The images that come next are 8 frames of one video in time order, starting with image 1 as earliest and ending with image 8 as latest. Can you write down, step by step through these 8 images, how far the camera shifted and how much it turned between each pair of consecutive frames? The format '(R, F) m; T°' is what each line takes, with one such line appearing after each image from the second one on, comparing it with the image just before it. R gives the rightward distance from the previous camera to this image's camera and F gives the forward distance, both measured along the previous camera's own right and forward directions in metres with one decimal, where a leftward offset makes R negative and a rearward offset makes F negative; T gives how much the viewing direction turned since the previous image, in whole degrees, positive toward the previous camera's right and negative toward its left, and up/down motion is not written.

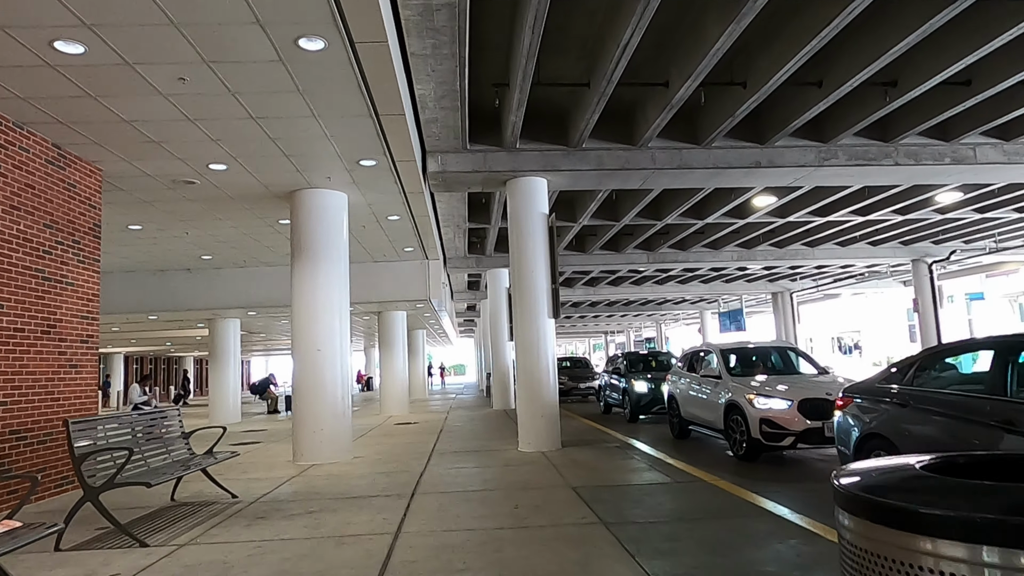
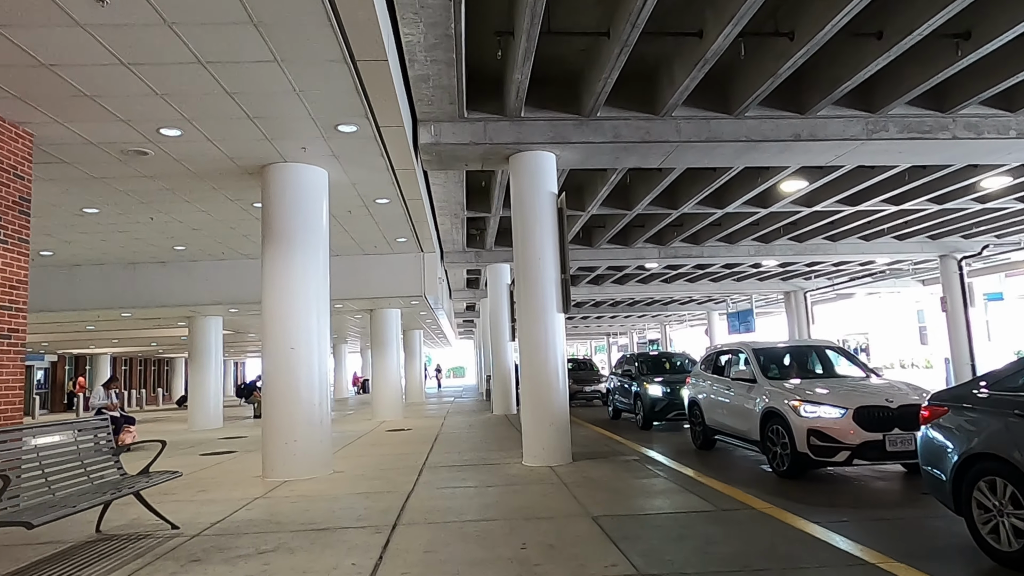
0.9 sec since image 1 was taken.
(-0.1, +1.4) m; 0°
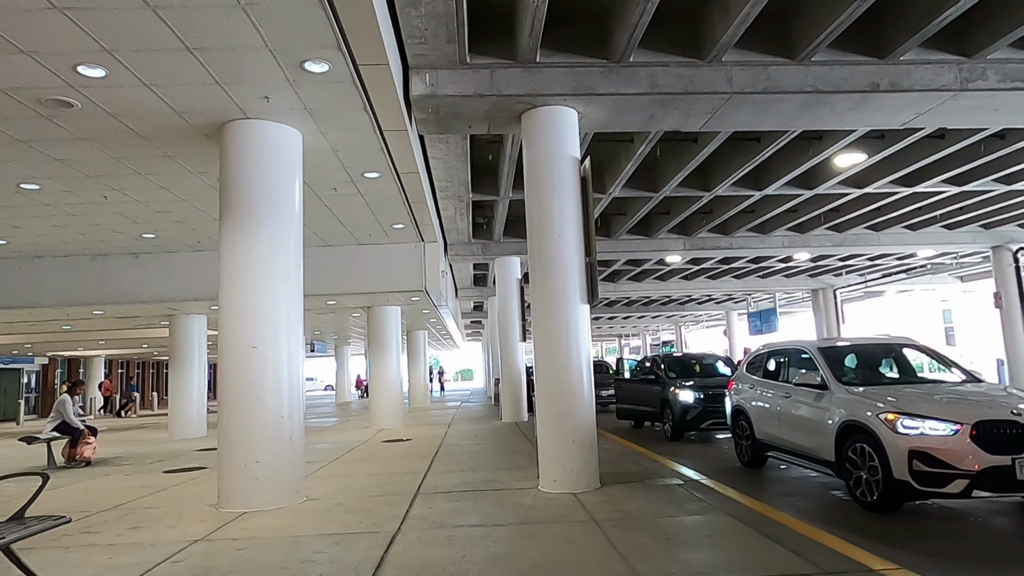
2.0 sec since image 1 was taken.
(-0.1, +1.8) m; -1°
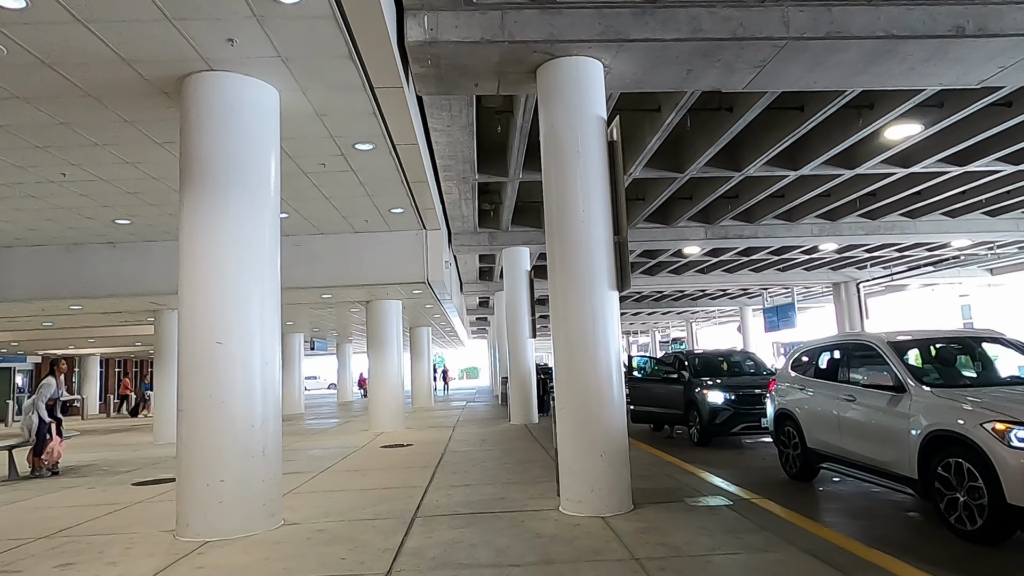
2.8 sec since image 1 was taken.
(-0.1, +1.3) m; 0°
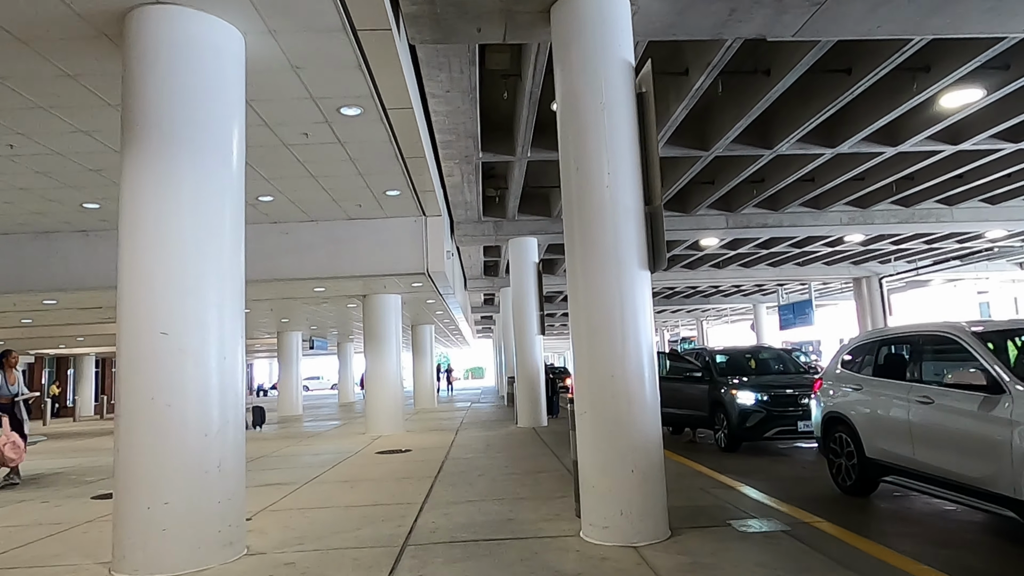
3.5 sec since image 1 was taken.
(0.0, +1.2) m; 0°
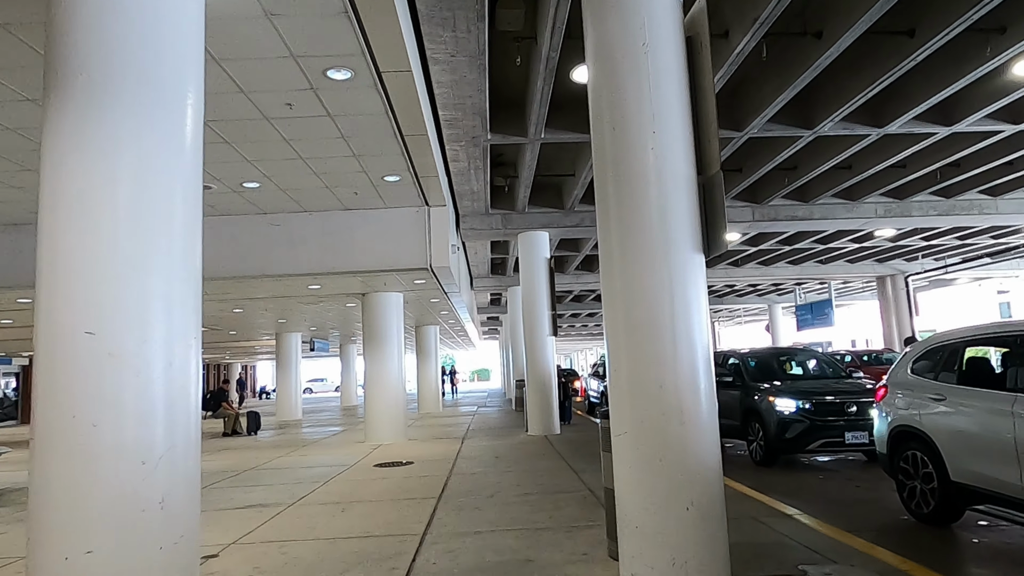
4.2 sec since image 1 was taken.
(-0.1, +1.1) m; 0°
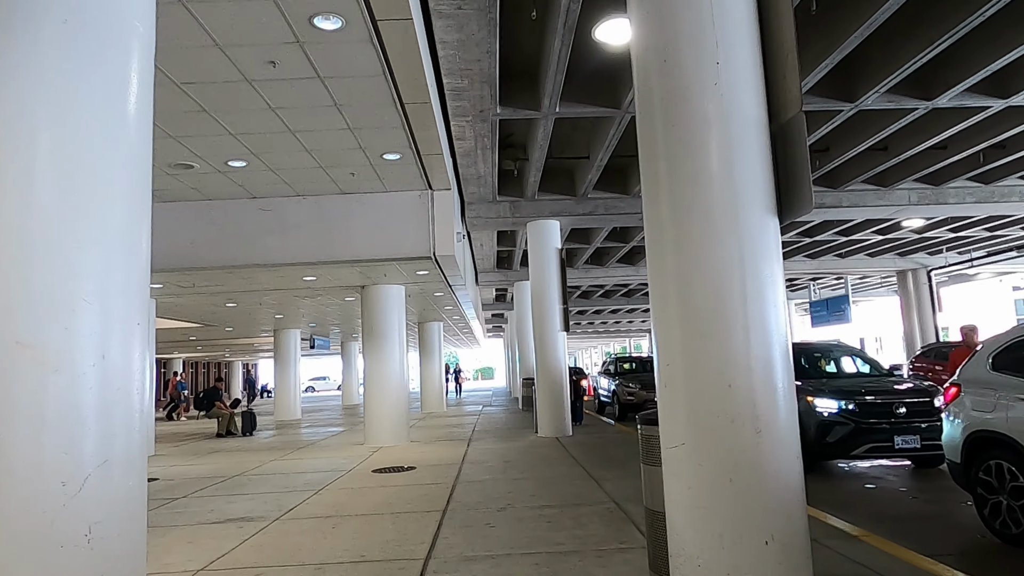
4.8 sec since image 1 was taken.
(-0.1, +0.9) m; 0°
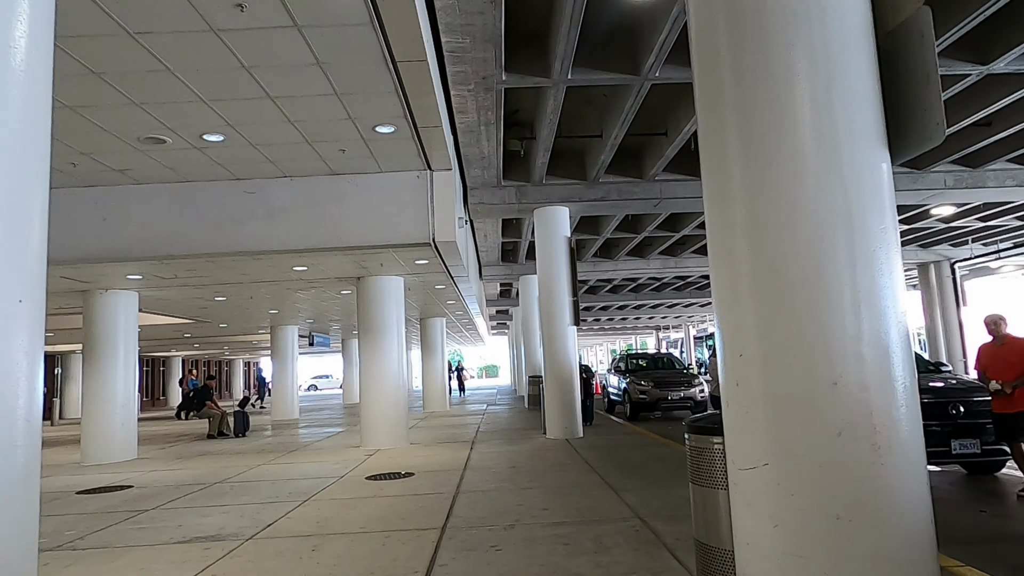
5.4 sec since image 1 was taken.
(0.0, +0.9) m; 0°
